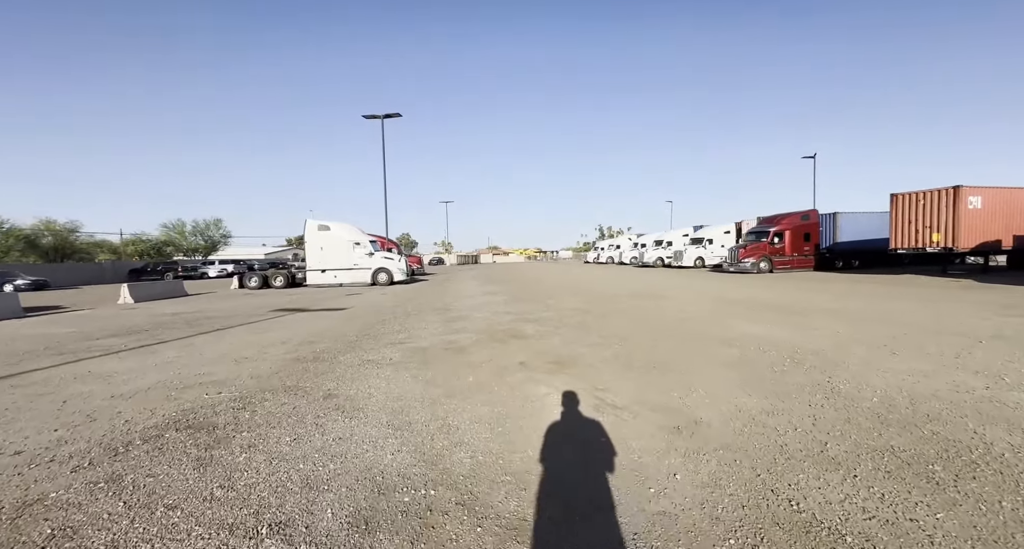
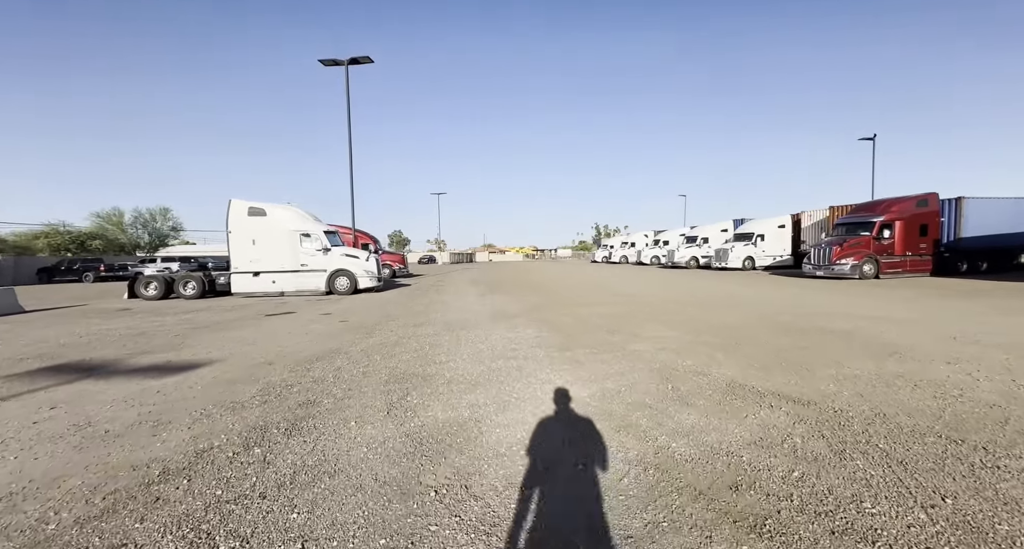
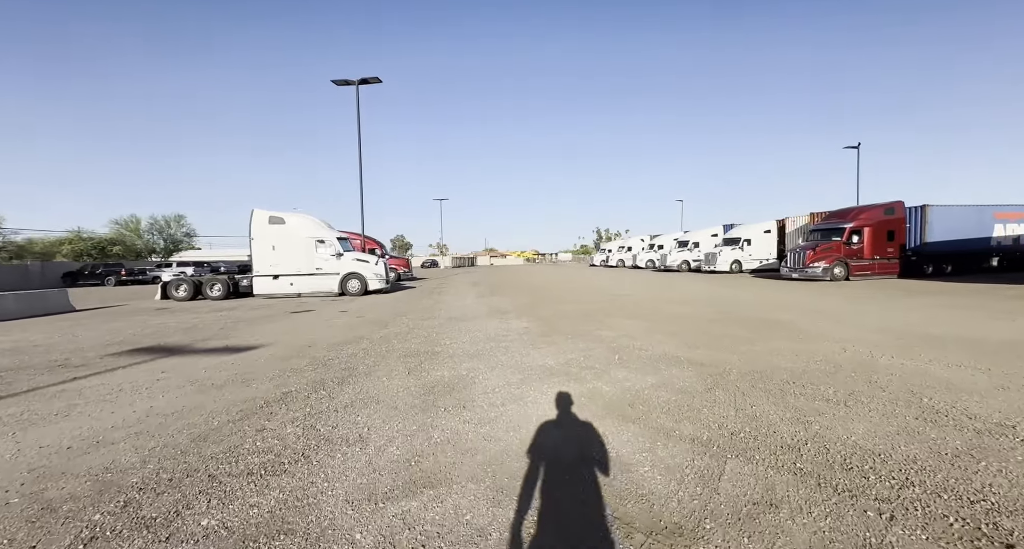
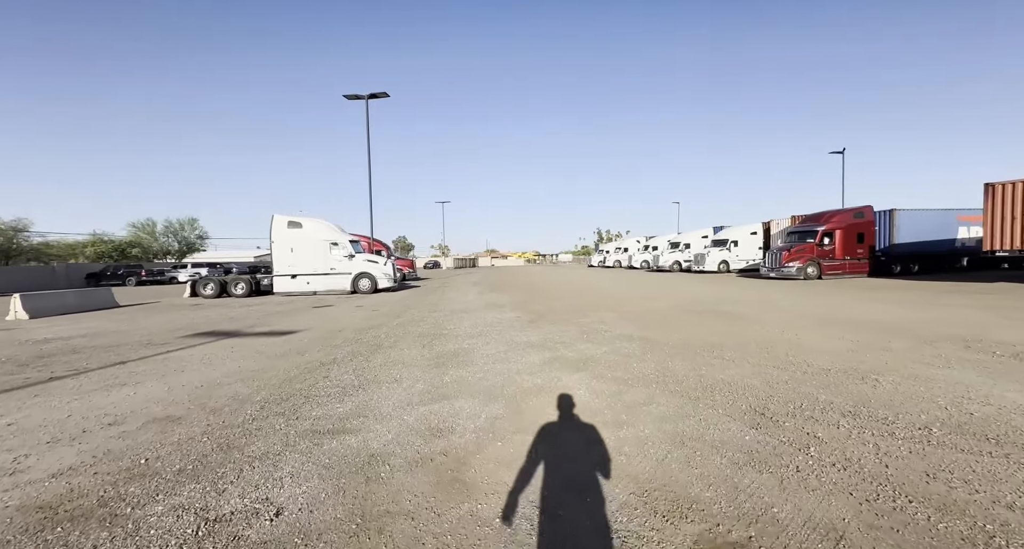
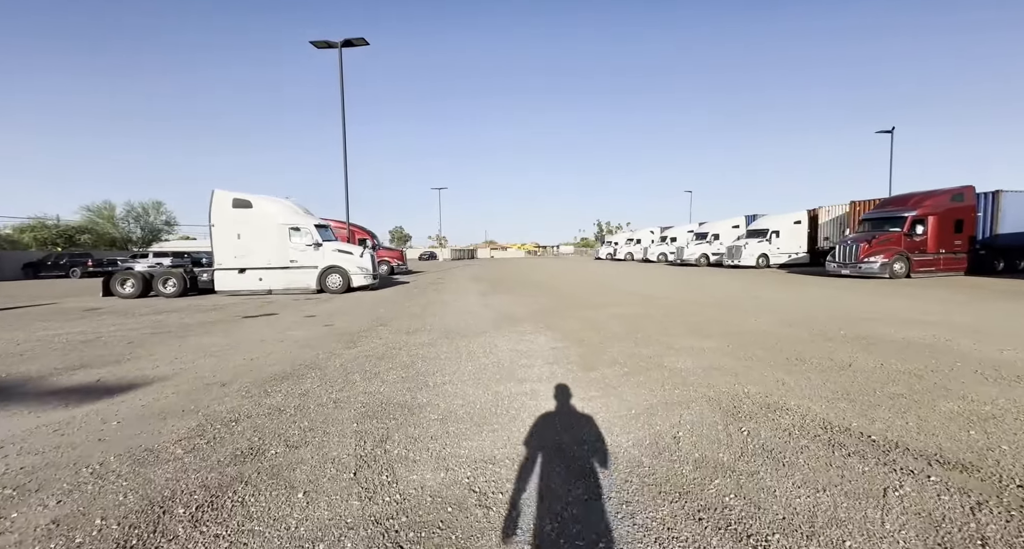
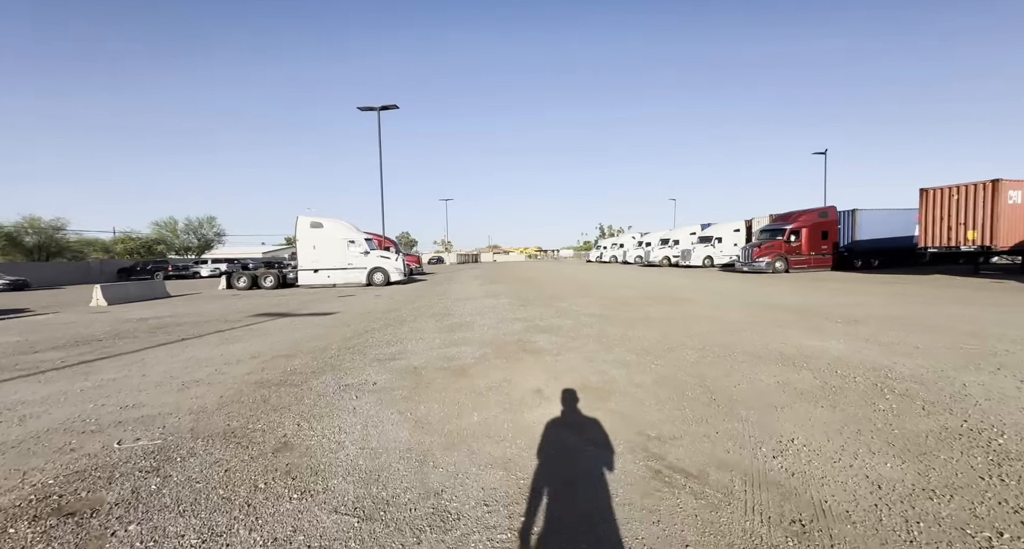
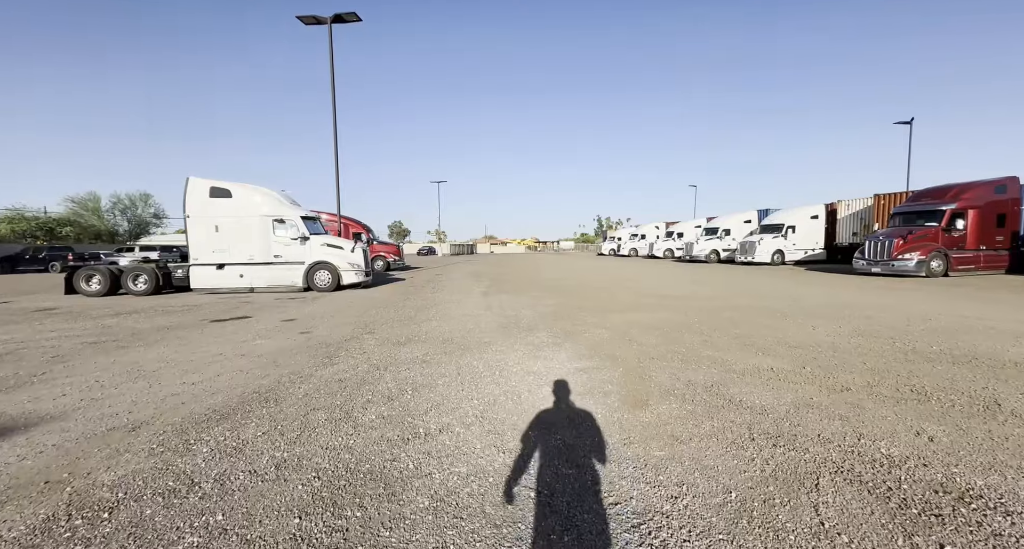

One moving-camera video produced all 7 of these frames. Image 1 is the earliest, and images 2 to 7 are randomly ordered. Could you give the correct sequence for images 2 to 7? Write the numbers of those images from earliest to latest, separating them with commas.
6, 4, 3, 2, 5, 7
